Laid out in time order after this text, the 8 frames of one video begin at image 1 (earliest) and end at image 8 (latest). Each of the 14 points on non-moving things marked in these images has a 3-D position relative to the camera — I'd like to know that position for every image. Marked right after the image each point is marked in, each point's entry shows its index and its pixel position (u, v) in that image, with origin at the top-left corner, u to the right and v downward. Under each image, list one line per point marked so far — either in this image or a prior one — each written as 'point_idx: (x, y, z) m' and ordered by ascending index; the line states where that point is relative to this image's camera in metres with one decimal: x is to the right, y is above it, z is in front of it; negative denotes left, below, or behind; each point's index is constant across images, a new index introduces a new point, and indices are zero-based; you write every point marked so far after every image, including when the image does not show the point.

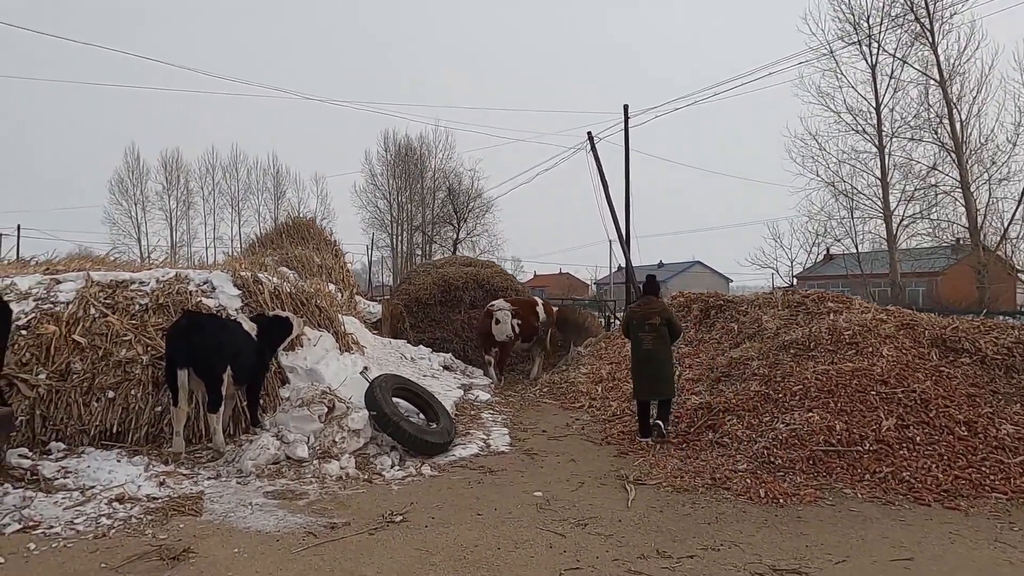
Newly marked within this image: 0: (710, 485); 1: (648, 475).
0: (+1.6, -1.6, +5.4) m
1: (+1.2, -1.6, +5.7) m
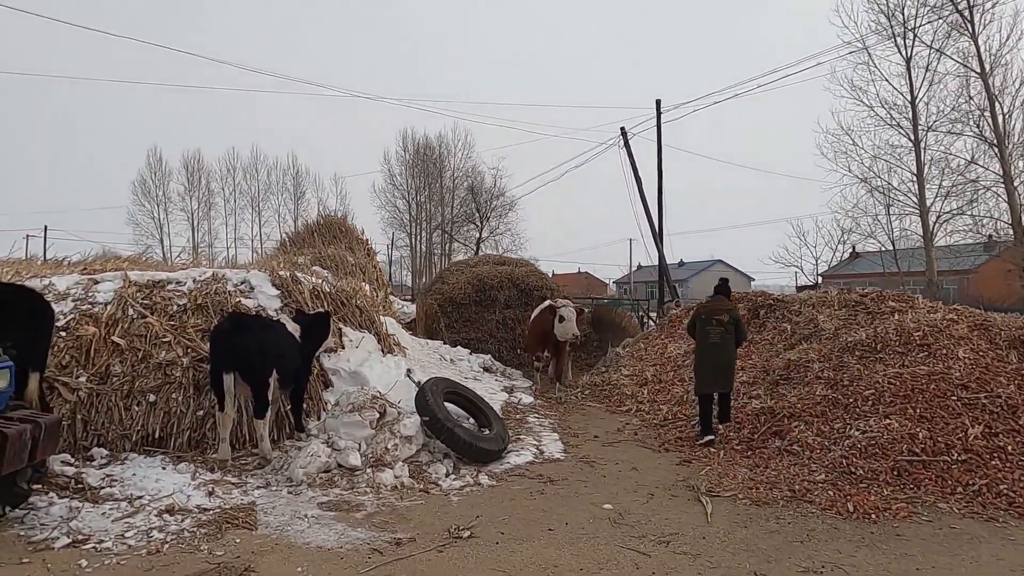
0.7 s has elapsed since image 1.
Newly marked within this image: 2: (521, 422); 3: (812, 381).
0: (+2.1, -1.6, +5.0) m
1: (+1.7, -1.6, +5.4) m
2: (+0.1, -1.6, +7.6) m
3: (+3.3, -1.0, +7.2) m
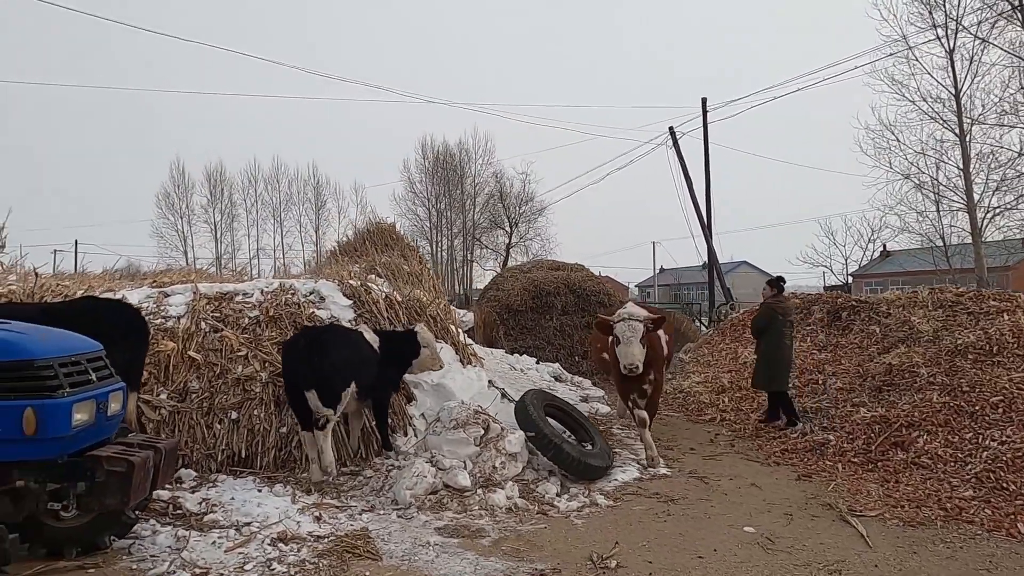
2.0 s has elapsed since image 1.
0: (+3.0, -1.6, +4.6) m
1: (+2.6, -1.6, +5.0) m
2: (+1.1, -1.6, +7.3) m
3: (+4.2, -1.0, +6.8) m
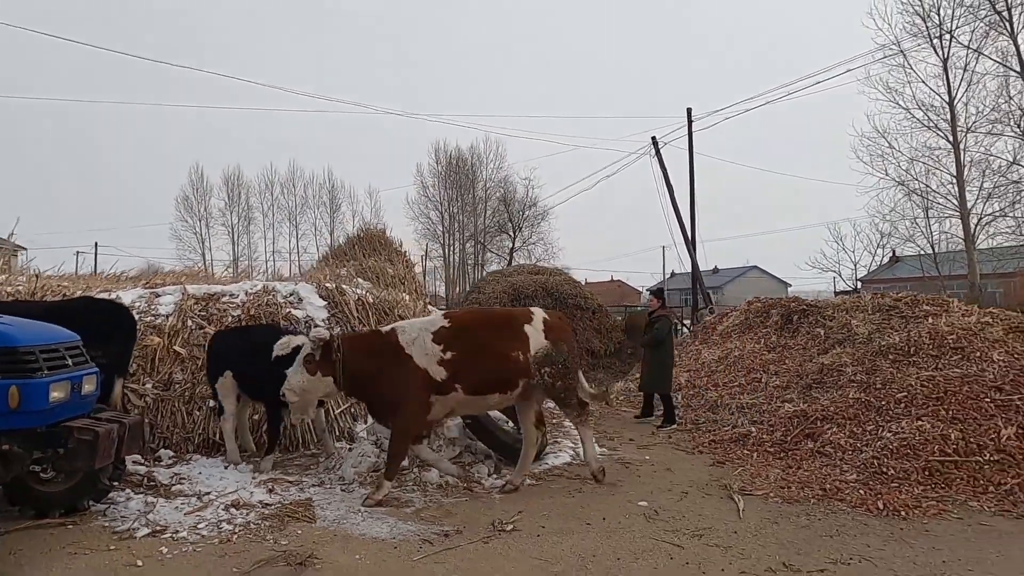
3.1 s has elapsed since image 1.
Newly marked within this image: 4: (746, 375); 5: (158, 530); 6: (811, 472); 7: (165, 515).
0: (+2.4, -1.6, +5.2) m
1: (+2.0, -1.7, +5.6) m
2: (+0.5, -1.7, +7.9) m
3: (+3.7, -1.1, +7.3) m
4: (+3.2, -1.2, +9.0) m
5: (-2.4, -1.7, +4.5) m
6: (+2.6, -1.6, +5.8) m
7: (-2.5, -1.6, +4.8) m
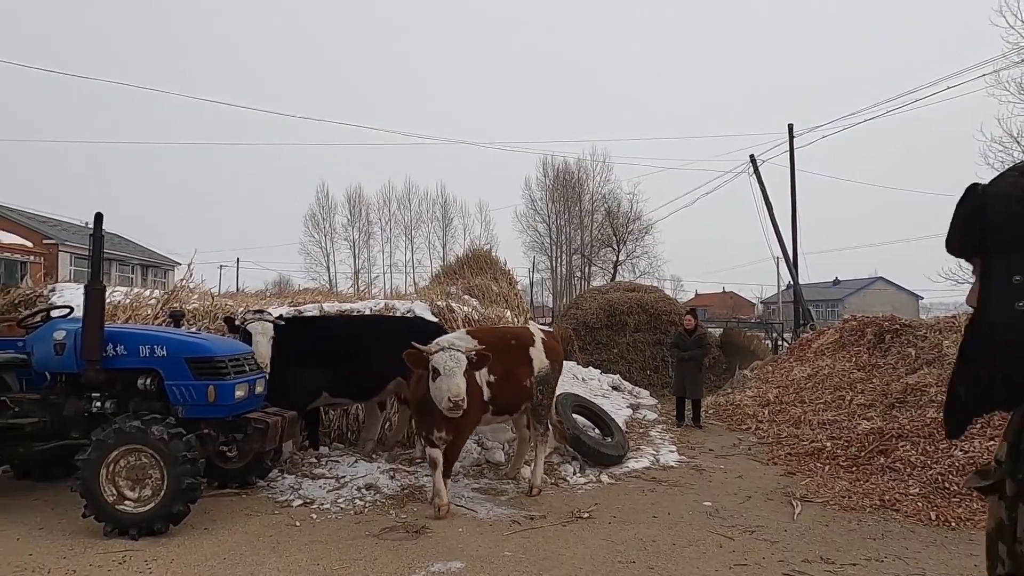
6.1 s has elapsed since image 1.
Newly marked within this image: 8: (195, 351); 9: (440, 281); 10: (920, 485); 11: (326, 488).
0: (+3.1, -1.9, +5.6) m
1: (+2.8, -1.9, +6.0) m
2: (+1.7, -1.9, +8.6) m
3: (+4.7, -1.3, +7.5) m
4: (+4.5, -1.5, +9.3) m
5: (-1.8, -1.9, +5.7) m
6: (+3.4, -1.8, +6.2) m
7: (-1.8, -1.8, +6.0) m
8: (-2.5, -0.5, +5.2) m
9: (-1.5, +0.1, +13.9) m
10: (+3.7, -1.8, +6.0) m
11: (-1.7, -1.8, +6.1) m
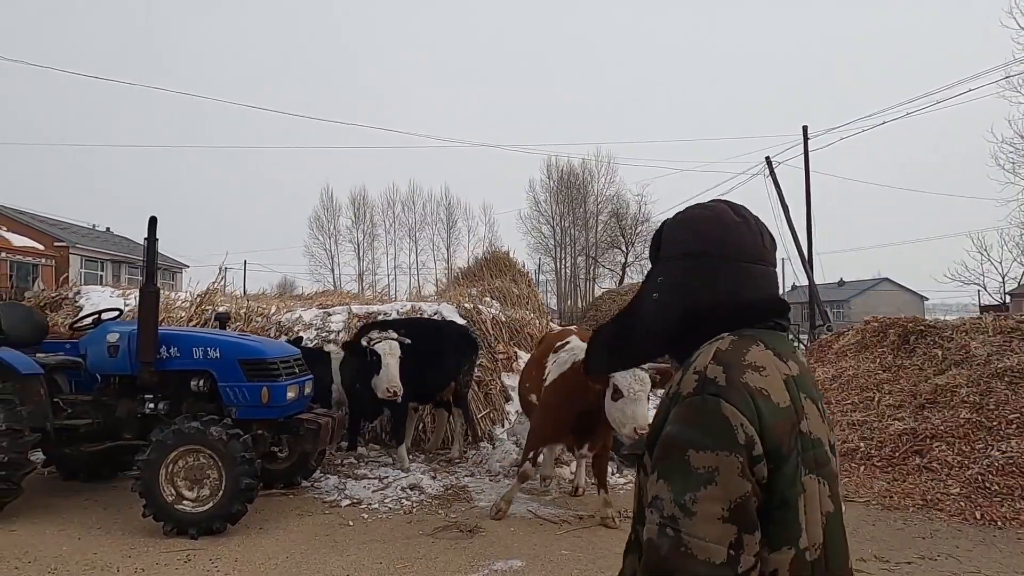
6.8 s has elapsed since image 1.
0: (+3.5, -1.9, +5.7) m
1: (+3.2, -1.9, +6.1) m
2: (+2.1, -1.9, +8.6) m
3: (+5.1, -1.3, +7.6) m
4: (+4.9, -1.5, +9.3) m
5: (-1.4, -1.9, +5.8) m
6: (+3.8, -1.9, +6.2) m
7: (-1.4, -1.9, +6.1) m
8: (-2.1, -0.5, +5.3) m
9: (-1.1, +0.1, +14.0) m
10: (+4.1, -1.8, +6.1) m
11: (-1.3, -1.9, +6.2) m
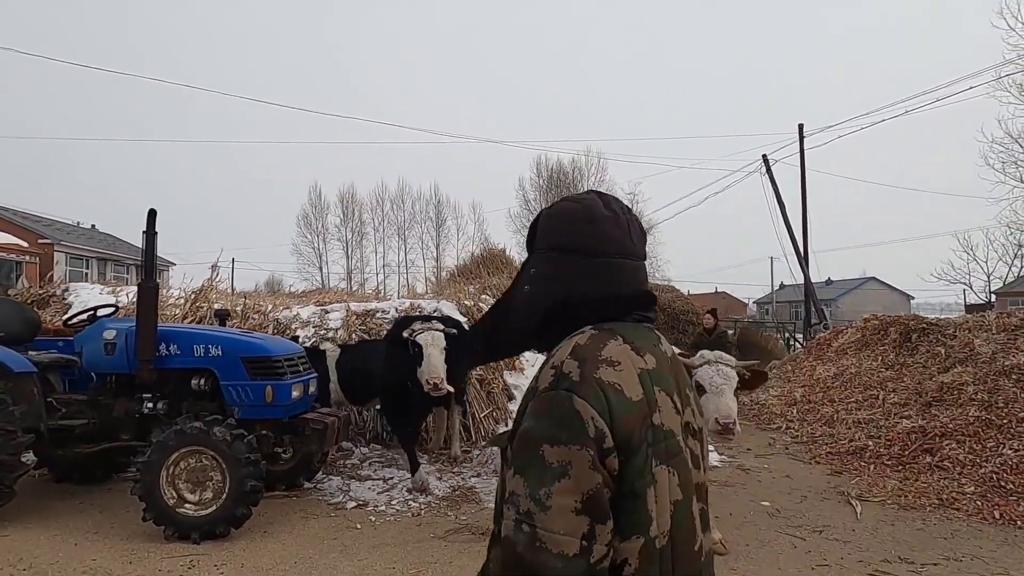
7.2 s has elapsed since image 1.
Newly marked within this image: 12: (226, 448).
0: (+3.6, -1.8, +5.6) m
1: (+3.3, -1.9, +6.0) m
2: (+2.1, -1.9, +8.5) m
3: (+5.2, -1.3, +7.5) m
4: (+4.9, -1.4, +9.3) m
5: (-1.3, -1.8, +5.7) m
6: (+3.9, -1.8, +6.2) m
7: (-1.3, -1.8, +5.9) m
8: (-2.0, -0.5, +5.1) m
9: (-1.2, +0.1, +13.8) m
10: (+4.2, -1.8, +6.0) m
11: (-1.2, -1.8, +6.0) m
12: (-2.0, -1.1, +4.7) m
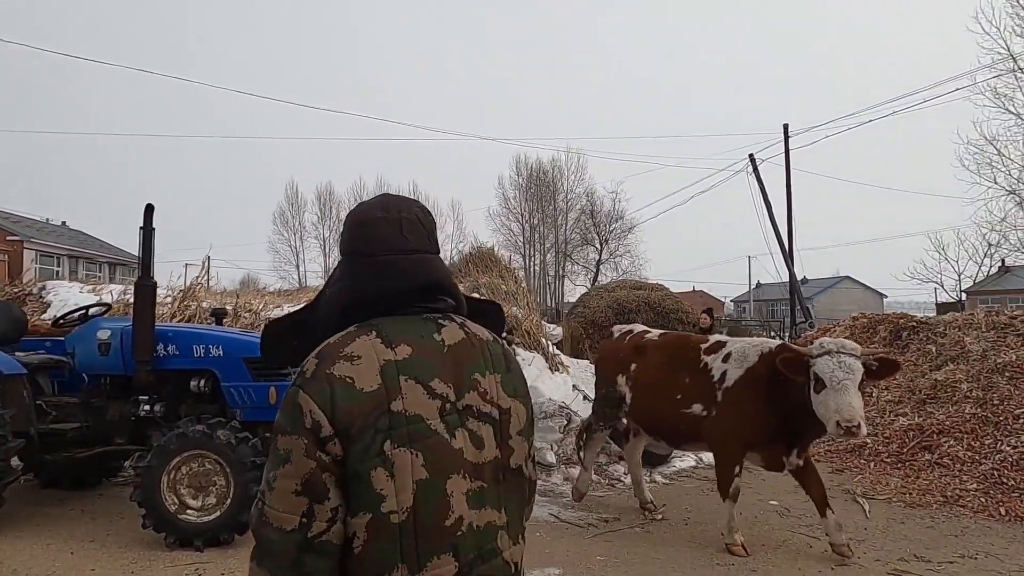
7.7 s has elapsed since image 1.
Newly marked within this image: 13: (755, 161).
0: (+3.7, -1.8, +5.6) m
1: (+3.3, -1.9, +6.0) m
2: (+2.1, -1.9, +8.5) m
3: (+5.2, -1.3, +7.6) m
4: (+4.9, -1.4, +9.3) m
5: (-1.2, -1.8, +5.5) m
6: (+3.9, -1.8, +6.2) m
7: (-1.3, -1.8, +5.8) m
8: (-1.9, -0.5, +5.0) m
9: (-1.4, +0.2, +13.7) m
10: (+4.2, -1.8, +6.1) m
11: (-1.2, -1.8, +5.9) m
12: (-1.9, -1.1, +4.5) m
13: (+6.3, +3.3, +17.2) m
